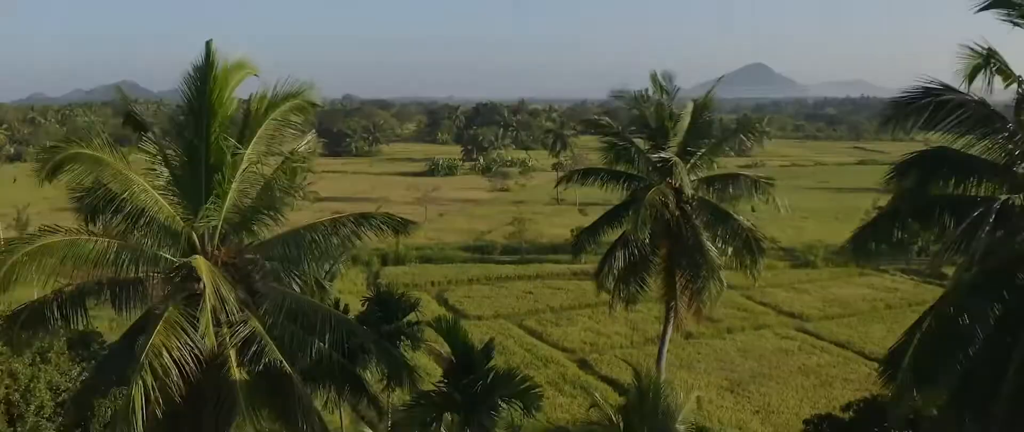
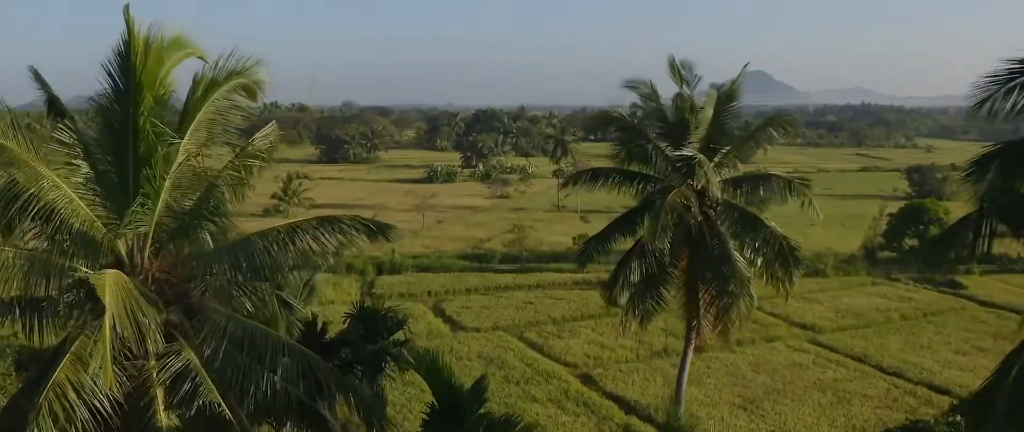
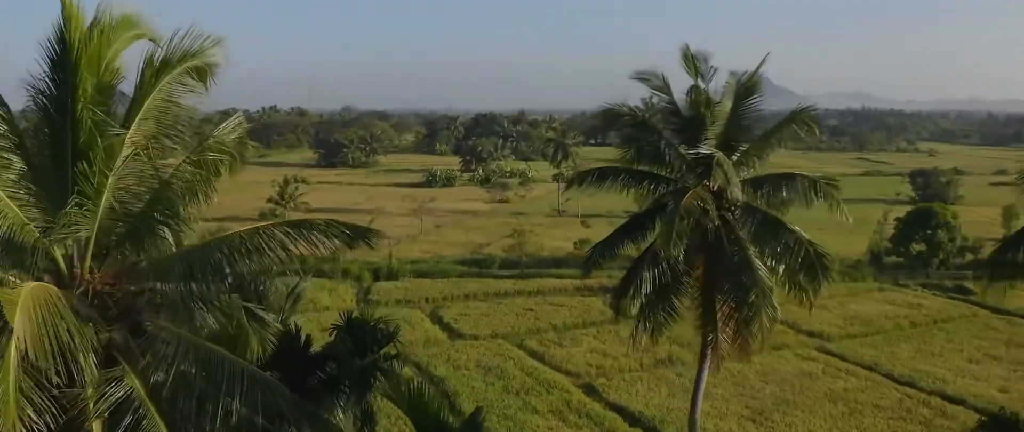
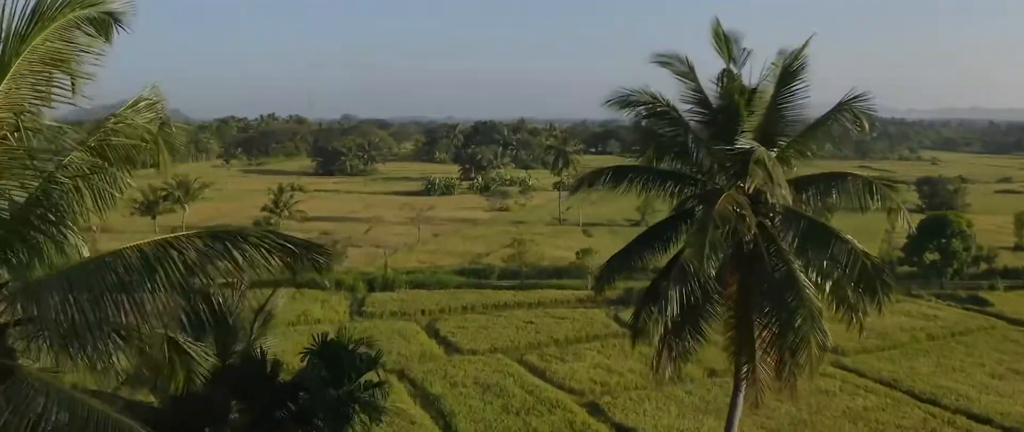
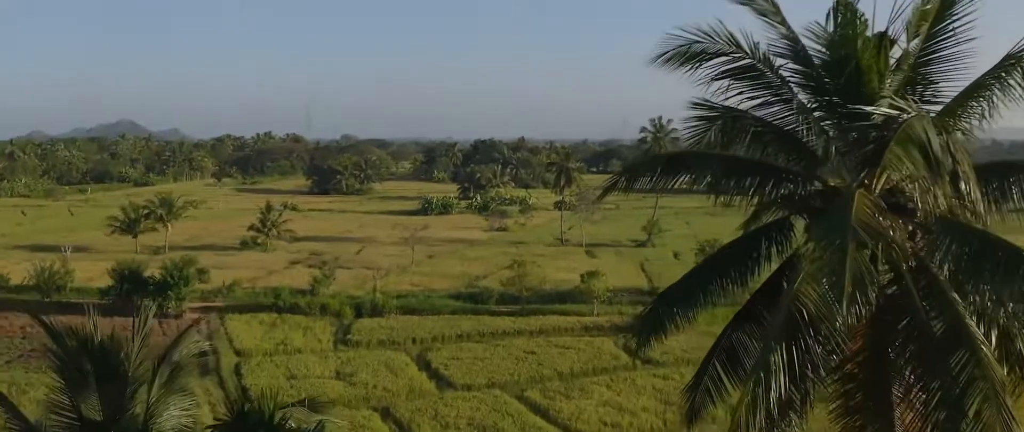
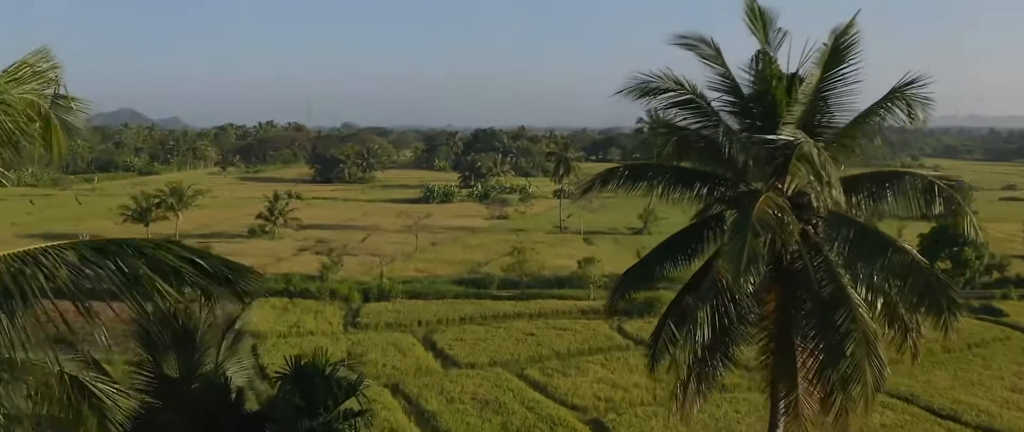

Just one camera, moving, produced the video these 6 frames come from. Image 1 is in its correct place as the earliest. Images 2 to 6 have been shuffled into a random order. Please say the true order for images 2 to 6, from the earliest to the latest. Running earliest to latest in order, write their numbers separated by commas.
2, 3, 4, 6, 5
